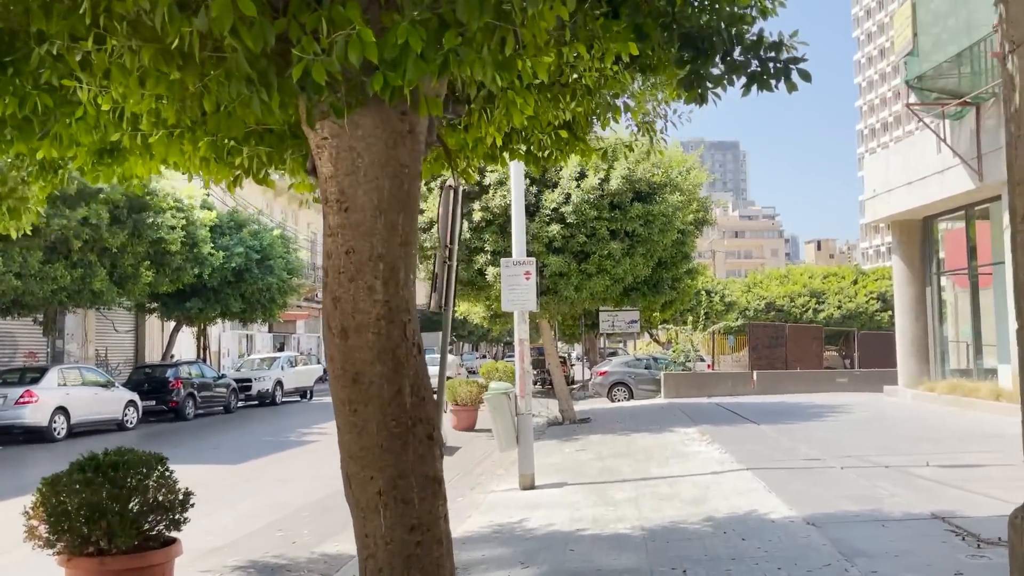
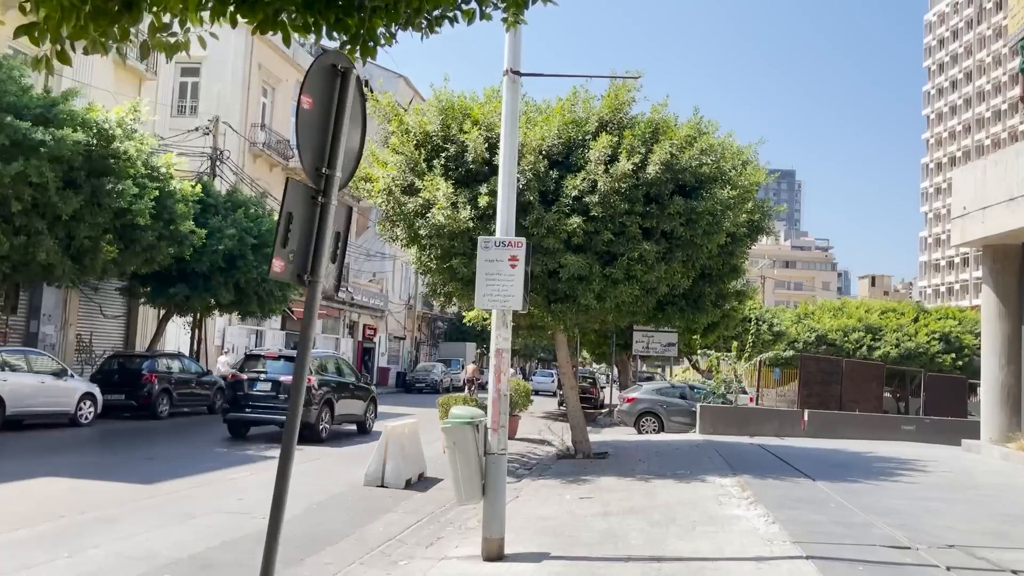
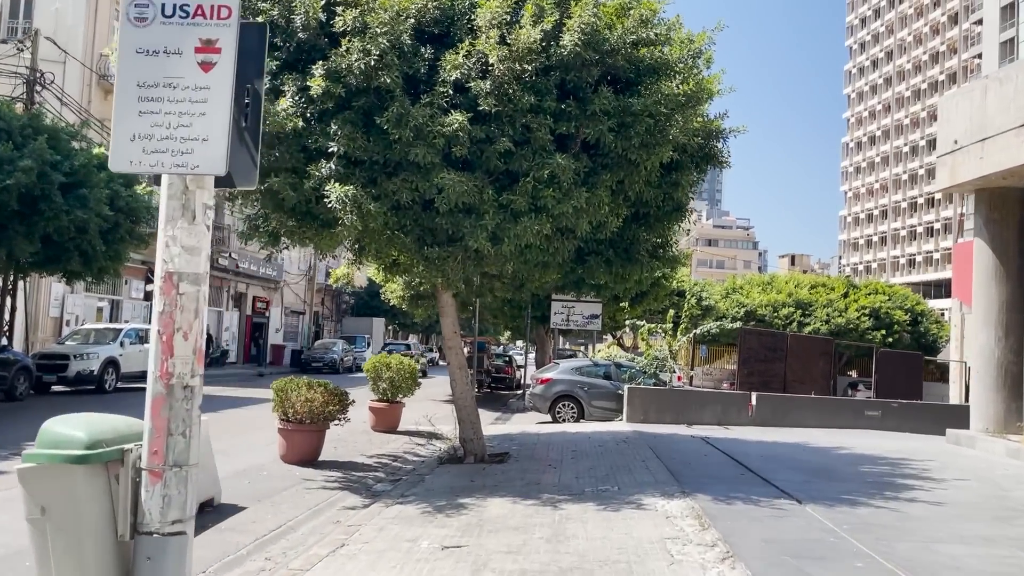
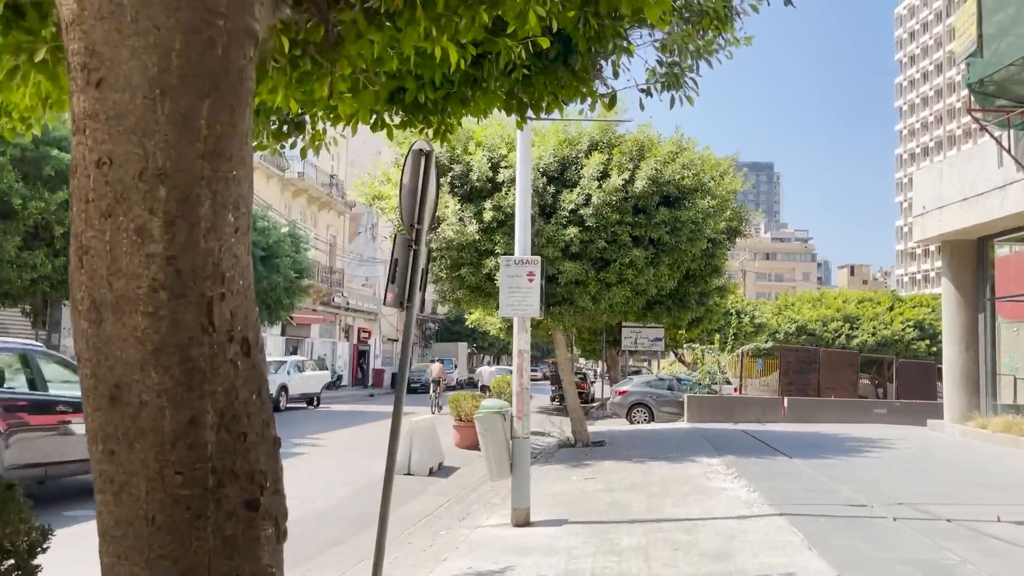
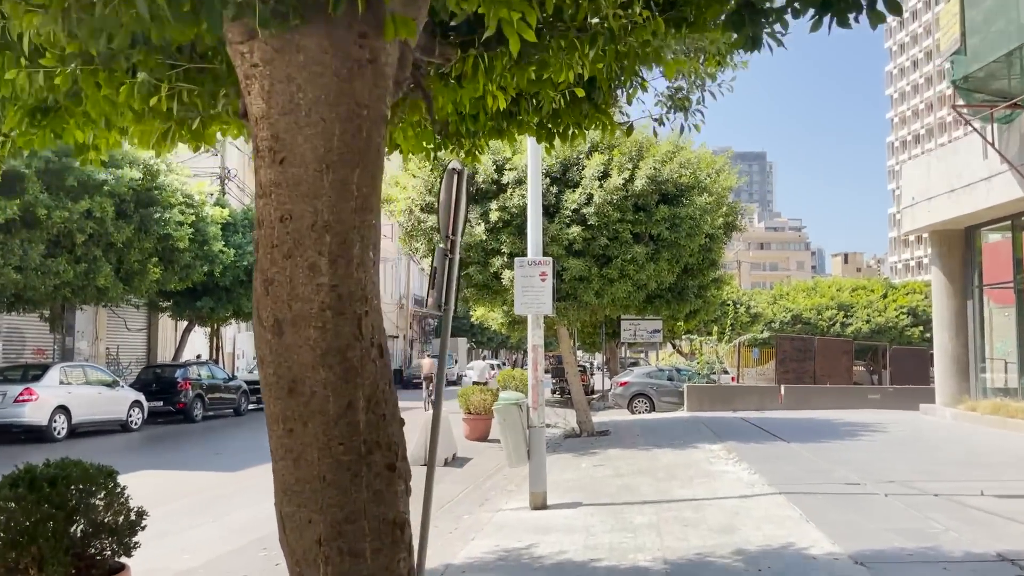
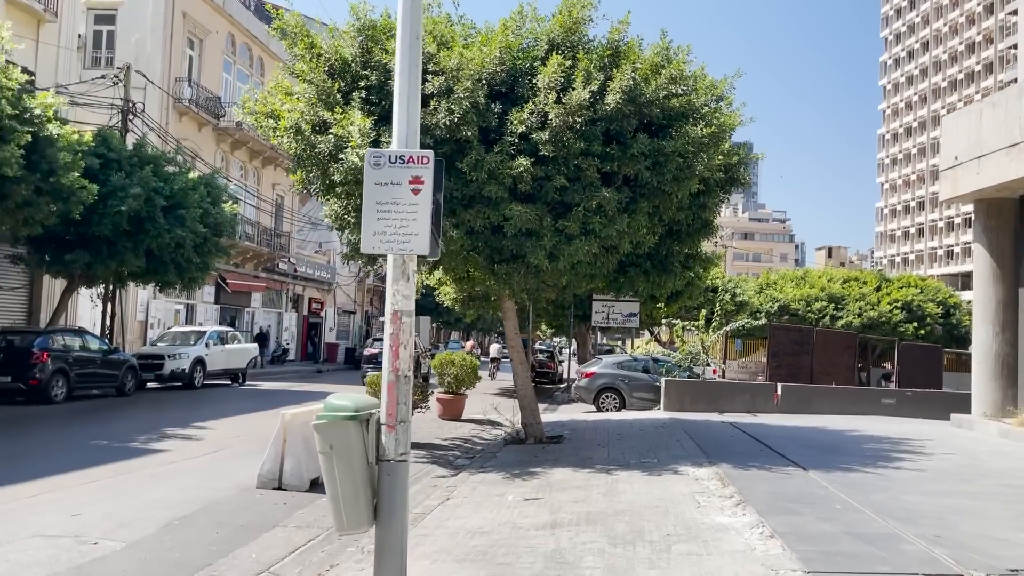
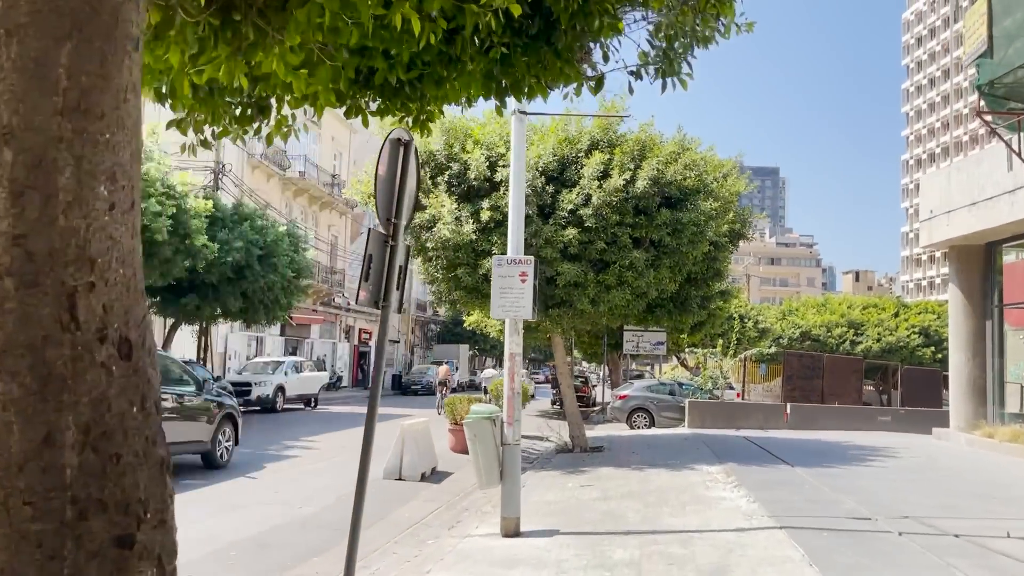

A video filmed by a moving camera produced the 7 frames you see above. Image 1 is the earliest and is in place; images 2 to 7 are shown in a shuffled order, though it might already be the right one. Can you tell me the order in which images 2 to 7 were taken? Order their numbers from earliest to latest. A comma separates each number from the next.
5, 4, 7, 2, 6, 3
